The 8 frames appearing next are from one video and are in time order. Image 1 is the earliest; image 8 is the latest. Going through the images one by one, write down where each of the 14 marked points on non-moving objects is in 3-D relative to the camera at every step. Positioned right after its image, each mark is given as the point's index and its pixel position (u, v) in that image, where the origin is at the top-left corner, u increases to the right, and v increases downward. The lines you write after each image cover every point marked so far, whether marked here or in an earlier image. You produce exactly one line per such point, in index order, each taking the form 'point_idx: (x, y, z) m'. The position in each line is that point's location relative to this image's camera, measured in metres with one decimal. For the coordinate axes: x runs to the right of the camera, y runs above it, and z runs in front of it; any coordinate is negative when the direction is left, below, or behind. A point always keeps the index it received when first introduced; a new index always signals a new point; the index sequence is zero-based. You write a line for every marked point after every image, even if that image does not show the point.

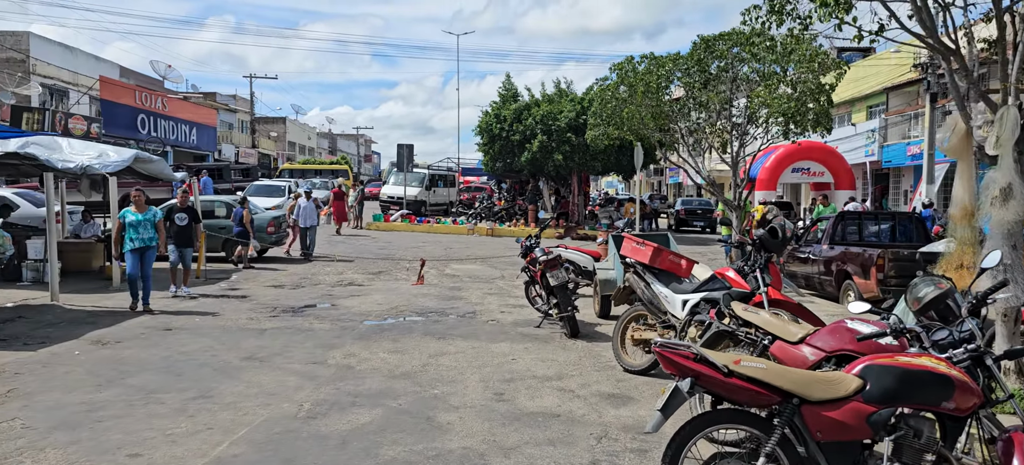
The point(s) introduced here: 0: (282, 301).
0: (-3.6, -1.1, +12.3) m
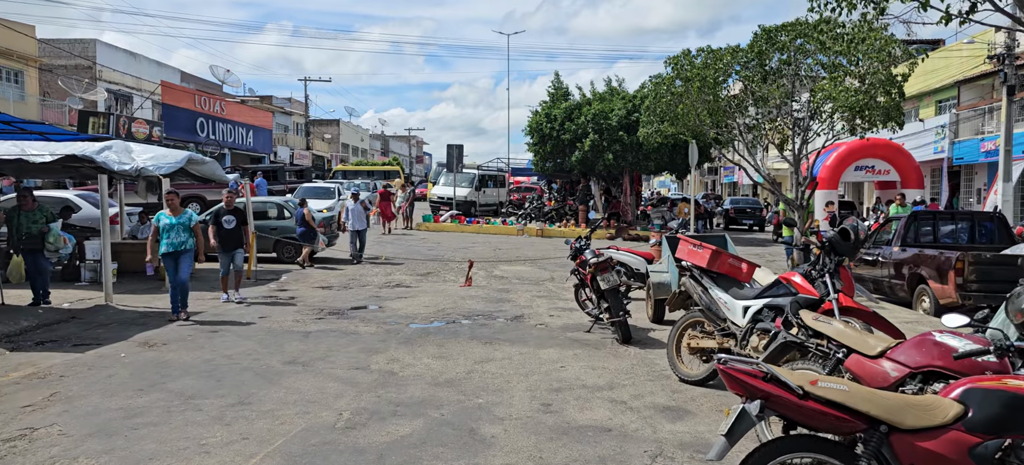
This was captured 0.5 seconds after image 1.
0: (-2.9, -1.1, +12.1) m
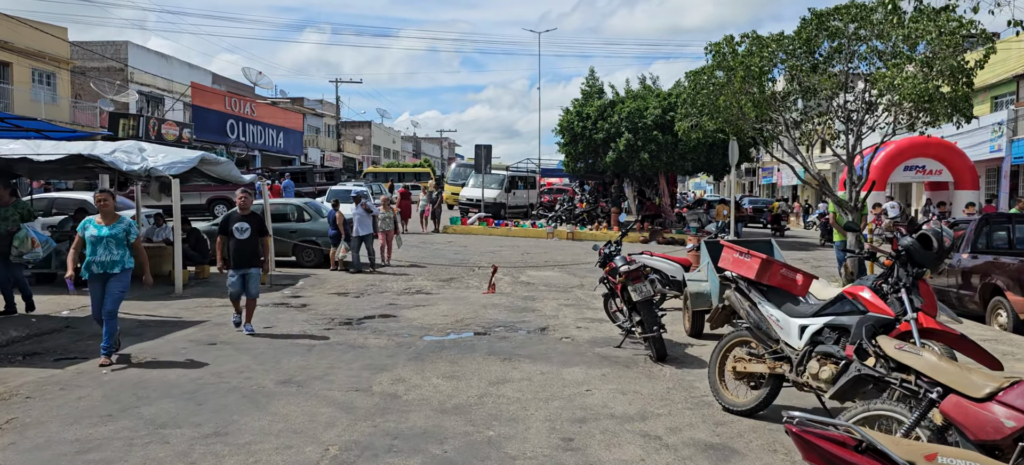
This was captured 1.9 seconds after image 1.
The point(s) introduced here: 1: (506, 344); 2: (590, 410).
0: (-2.5, -1.2, +11.4) m
1: (-0.1, -1.3, +9.1) m
2: (+0.6, -1.4, +6.1) m
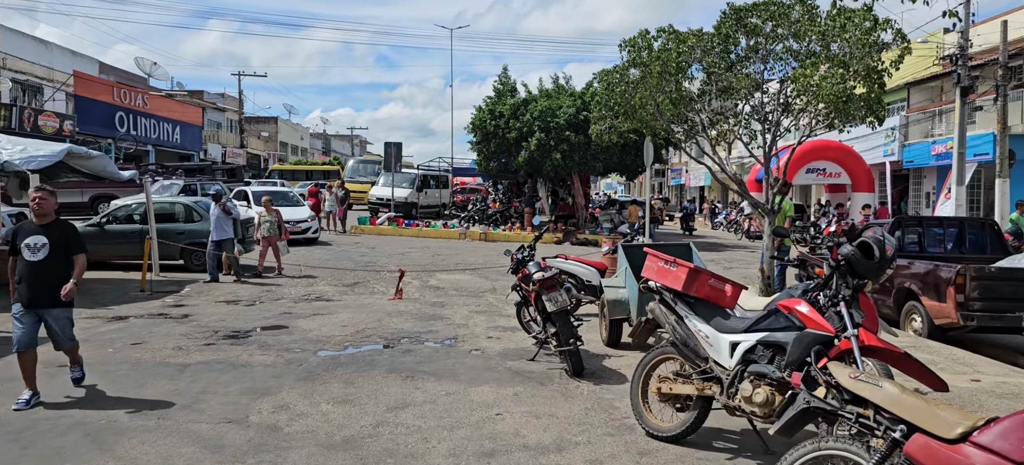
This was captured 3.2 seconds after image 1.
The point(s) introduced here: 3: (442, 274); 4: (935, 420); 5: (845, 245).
0: (-3.7, -1.2, +10.3) m
1: (-1.1, -1.3, +8.3) m
2: (-0.1, -1.4, +5.4) m
3: (-1.4, -0.8, +15.6) m
4: (+1.7, -0.8, +3.1) m
5: (+2.0, -0.1, +4.8) m
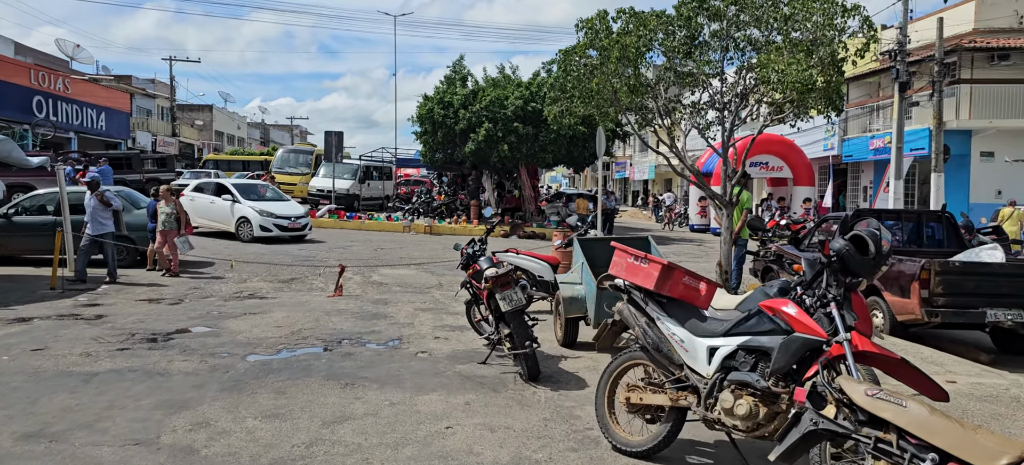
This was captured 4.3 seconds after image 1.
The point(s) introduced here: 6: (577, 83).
0: (-4.4, -1.1, +9.4) m
1: (-1.6, -1.3, +7.6) m
2: (-0.4, -1.4, +4.8) m
3: (-2.4, -0.7, +14.9) m
4: (+1.6, -0.7, +2.7) m
5: (+1.8, 0.0, +4.3) m
6: (+1.0, +2.3, +12.1) m
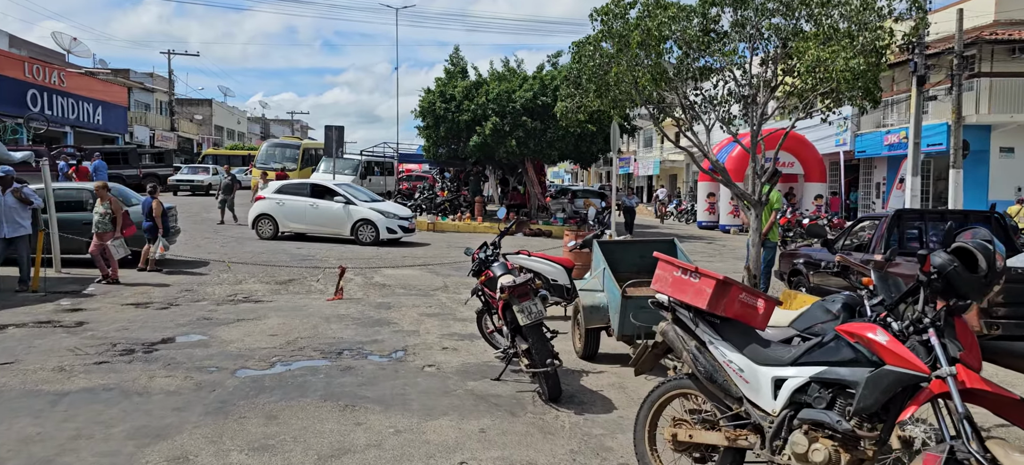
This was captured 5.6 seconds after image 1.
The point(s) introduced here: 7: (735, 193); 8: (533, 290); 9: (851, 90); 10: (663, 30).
0: (-4.2, -1.1, +8.7) m
1: (-1.4, -1.3, +6.9) m
2: (-0.2, -1.4, +4.1) m
3: (-2.3, -0.7, +14.2) m
4: (+1.7, -0.8, +1.9) m
5: (+1.9, -0.1, +3.6) m
6: (+1.2, +2.3, +11.4) m
7: (+3.0, +0.5, +10.4) m
8: (+0.2, -0.5, +6.4) m
9: (+4.2, +1.8, +9.9) m
10: (+2.0, +2.7, +10.3) m
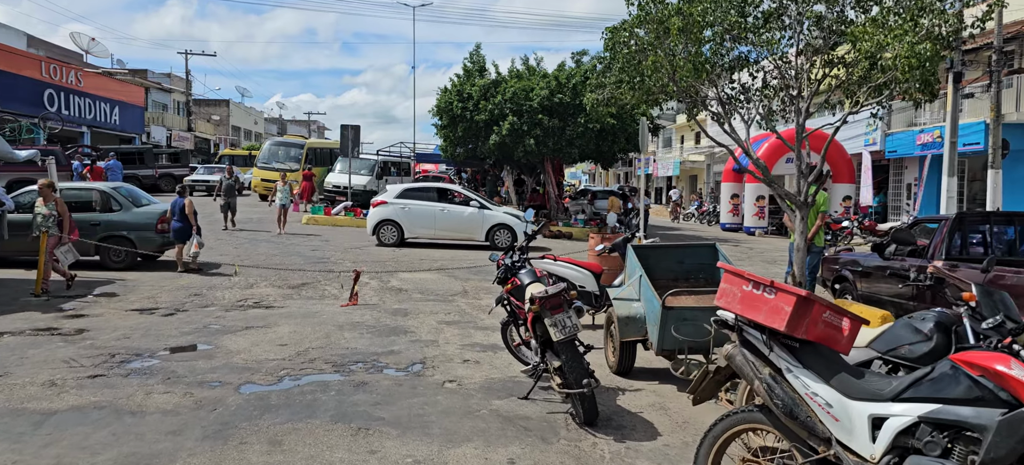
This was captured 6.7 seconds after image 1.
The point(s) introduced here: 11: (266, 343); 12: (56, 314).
0: (-3.9, -1.1, +8.1) m
1: (-1.2, -1.3, +6.3) m
2: (-0.1, -1.5, +3.5) m
3: (-1.9, -0.7, +13.6) m
4: (+1.8, -0.8, +1.3) m
5: (+2.1, -0.1, +2.9) m
6: (+1.5, +2.3, +10.7) m
7: (+3.3, +0.5, +9.7) m
8: (+0.4, -0.5, +5.8) m
9: (+4.5, +1.7, +9.1) m
10: (+2.3, +2.6, +9.6) m
11: (-2.6, -1.2, +8.3) m
12: (-5.5, -1.0, +9.5) m
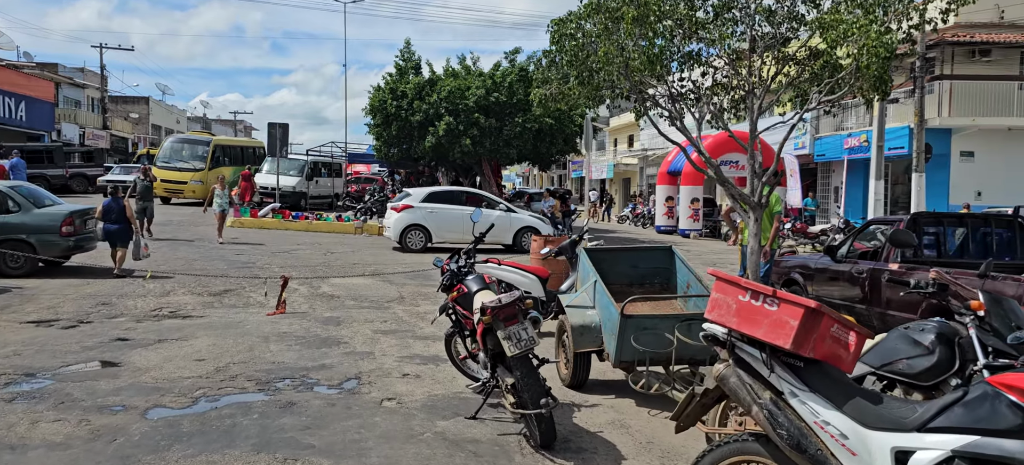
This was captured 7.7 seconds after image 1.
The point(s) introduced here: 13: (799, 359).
0: (-4.5, -1.2, +7.2) m
1: (-1.6, -1.3, +5.6) m
2: (-0.2, -1.5, +2.9) m
3: (-2.9, -0.8, +12.8) m
4: (+1.9, -0.8, +0.8) m
5: (+2.0, -0.1, +2.5) m
6: (+0.7, +2.2, +10.2) m
7: (+2.6, +0.5, +9.3) m
8: (+0.1, -0.5, +5.2) m
9: (+3.9, +1.7, +8.9) m
10: (+1.6, +2.6, +9.2) m
11: (-3.2, -1.2, +7.5) m
12: (-6.2, -1.0, +8.4) m
13: (+1.1, -0.5, +3.1) m
